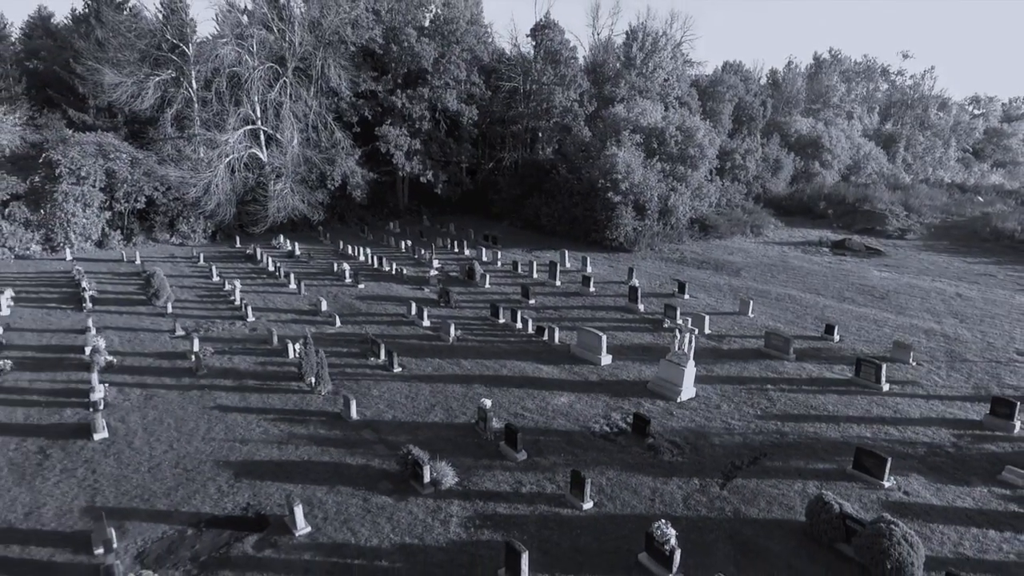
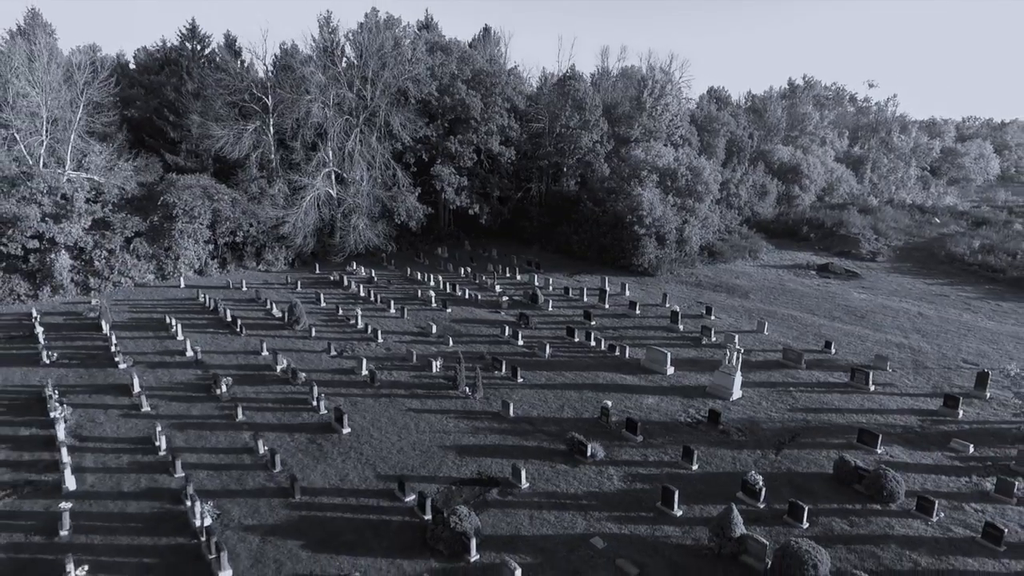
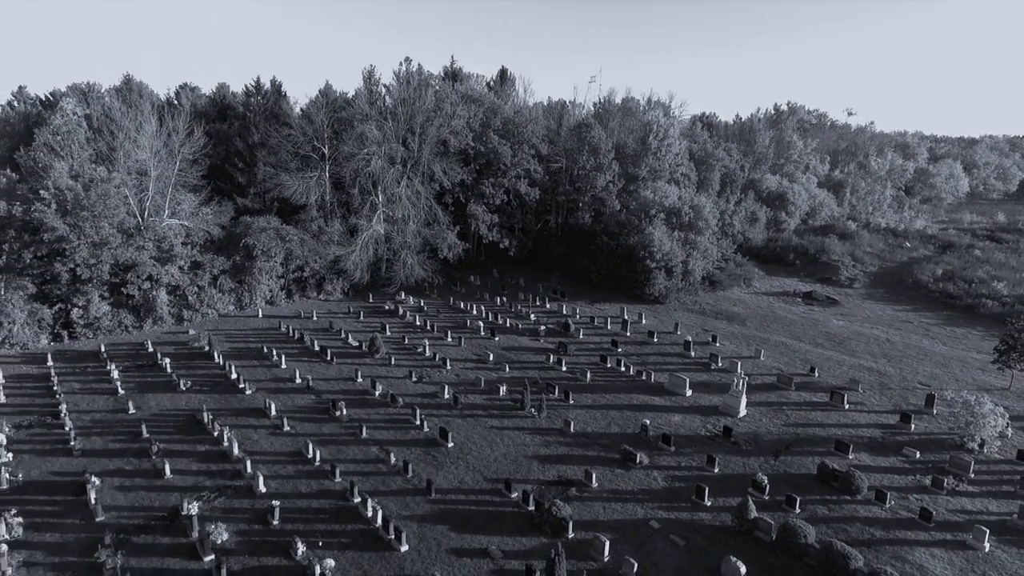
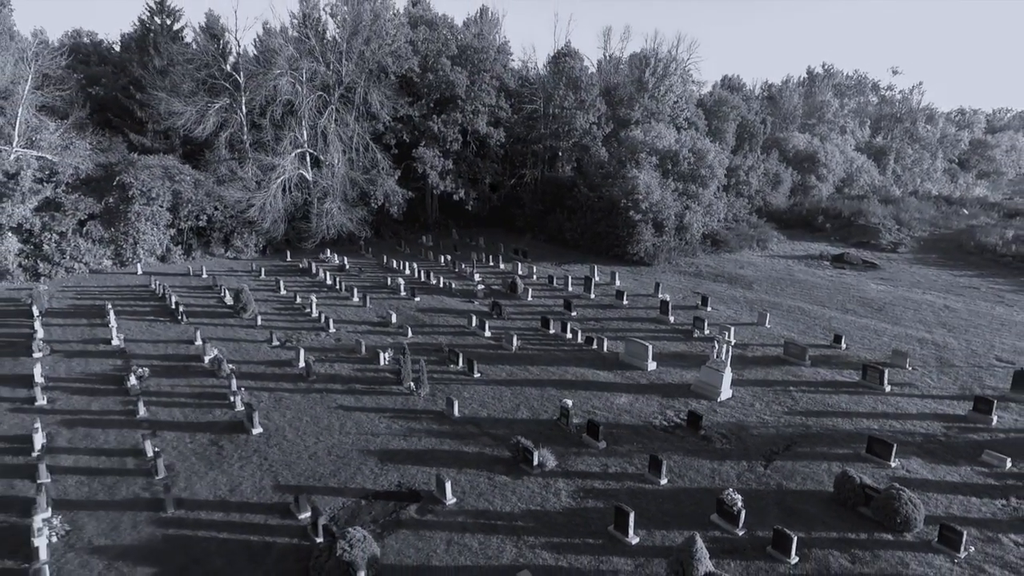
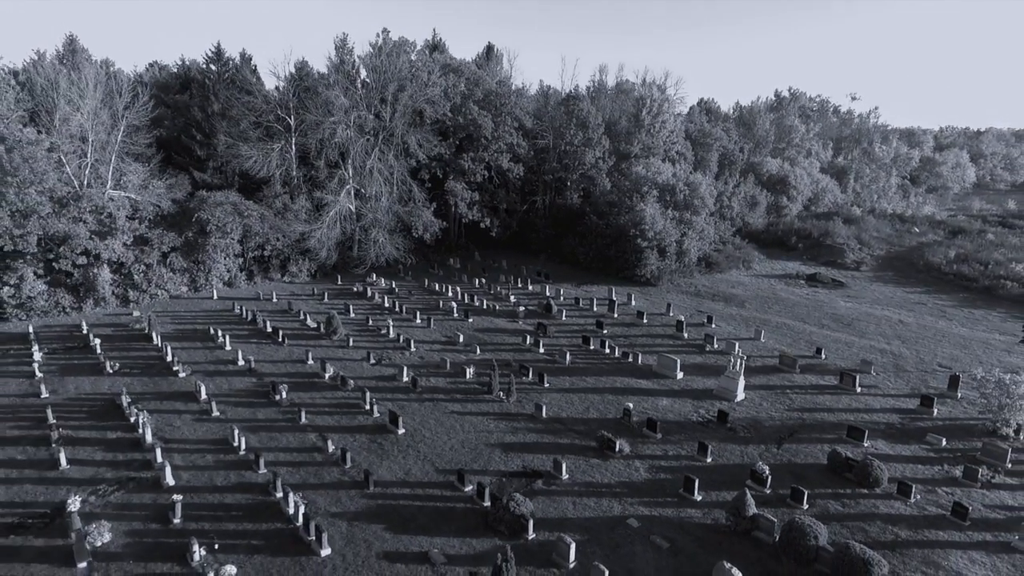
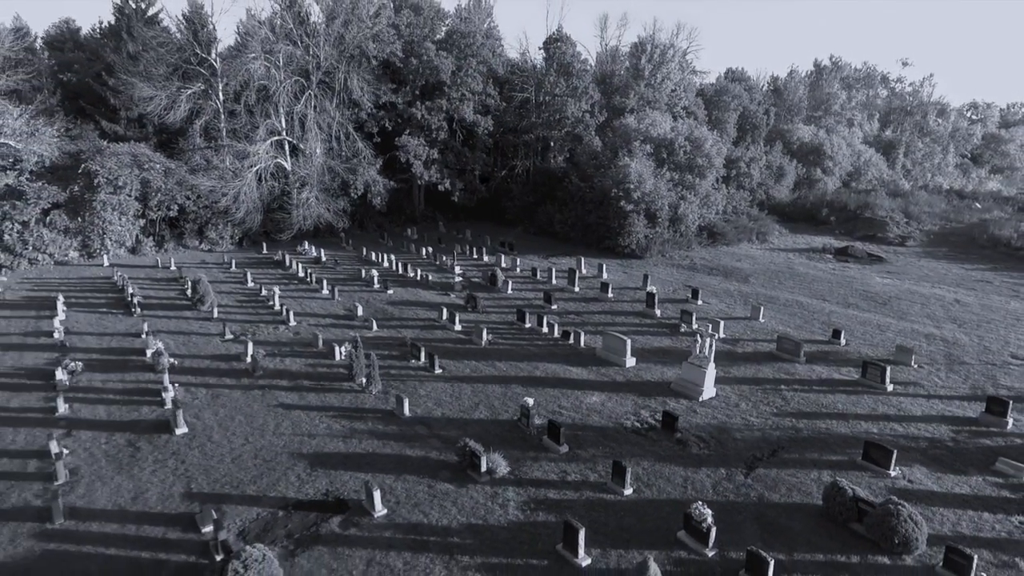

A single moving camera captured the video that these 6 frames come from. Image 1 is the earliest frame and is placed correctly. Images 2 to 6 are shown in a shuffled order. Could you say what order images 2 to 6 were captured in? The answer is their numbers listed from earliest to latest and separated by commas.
6, 4, 2, 5, 3
